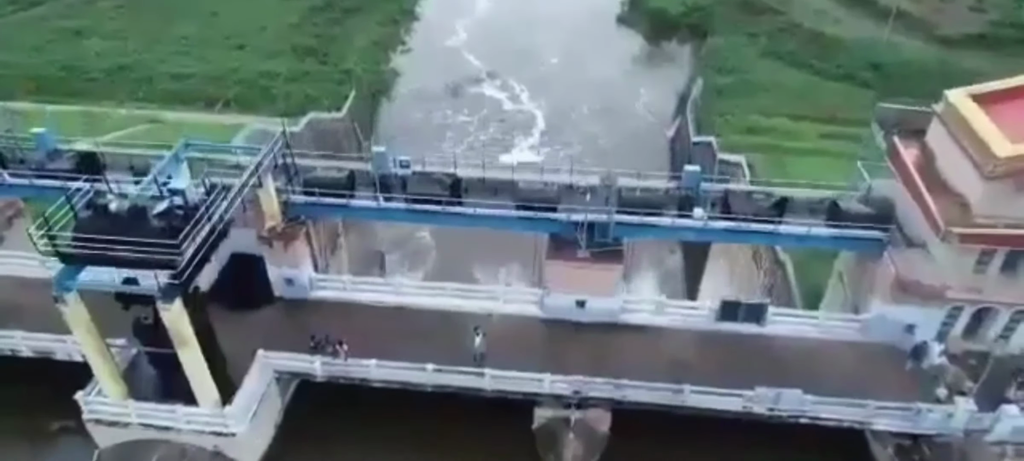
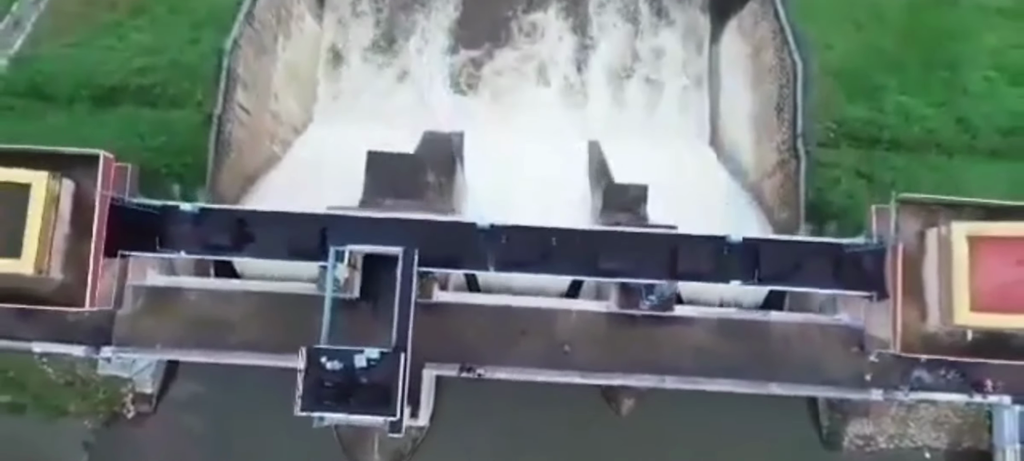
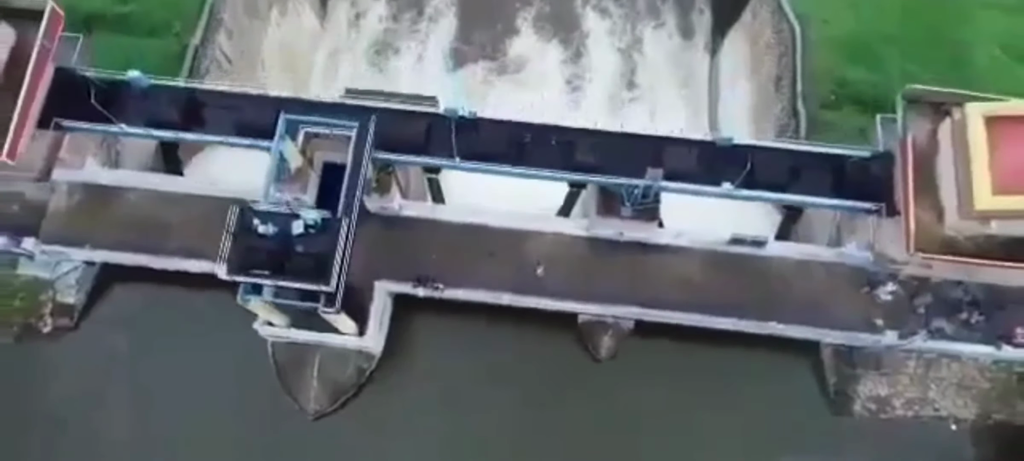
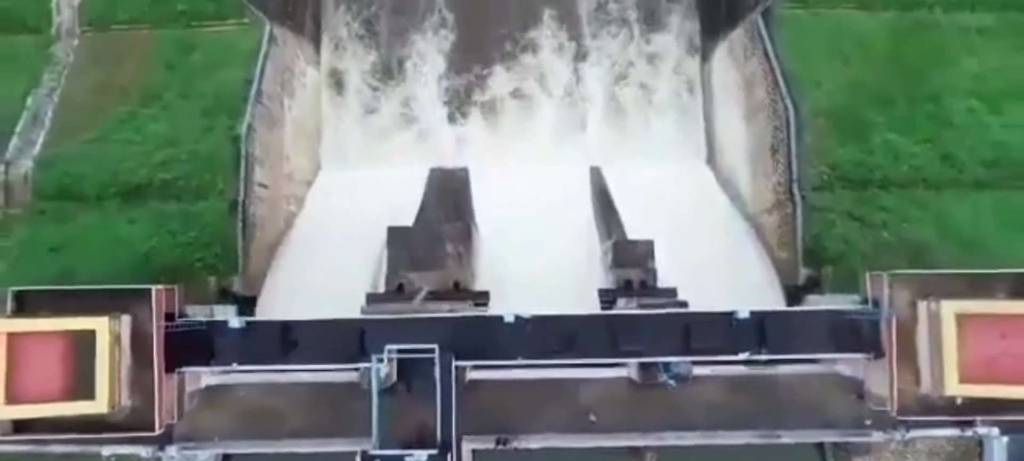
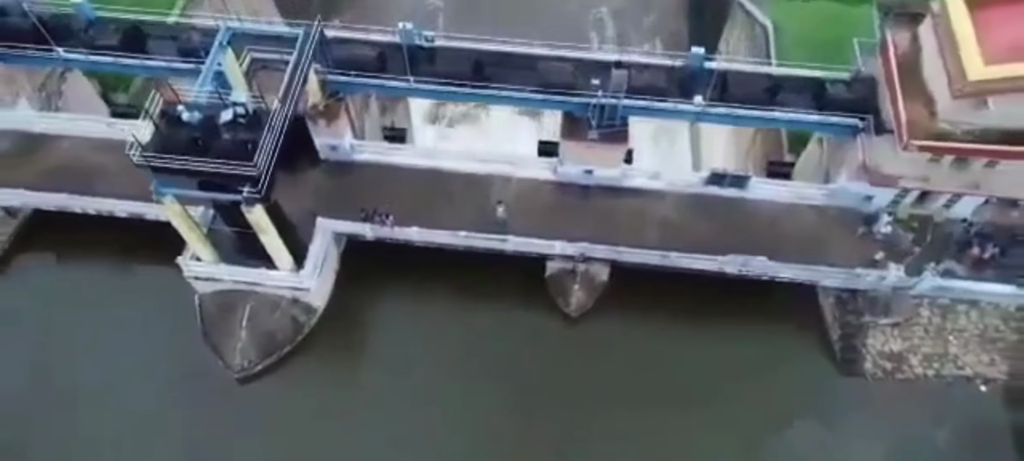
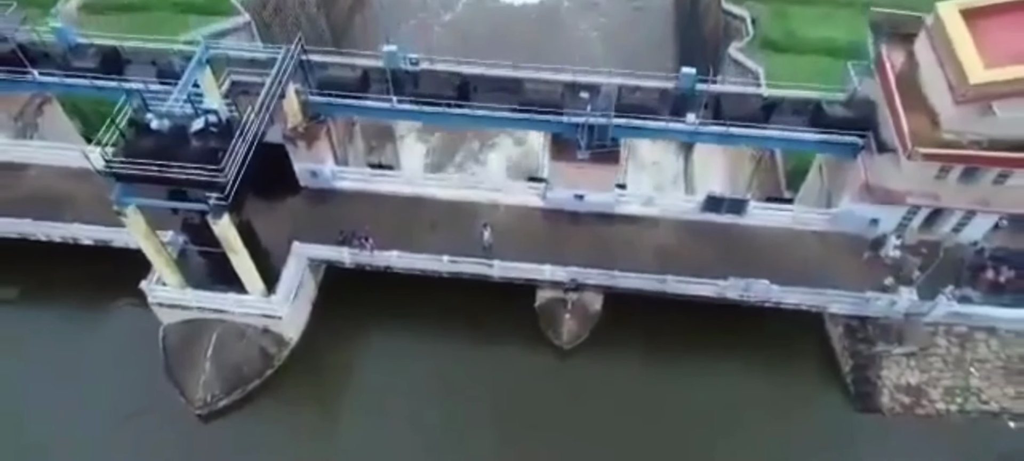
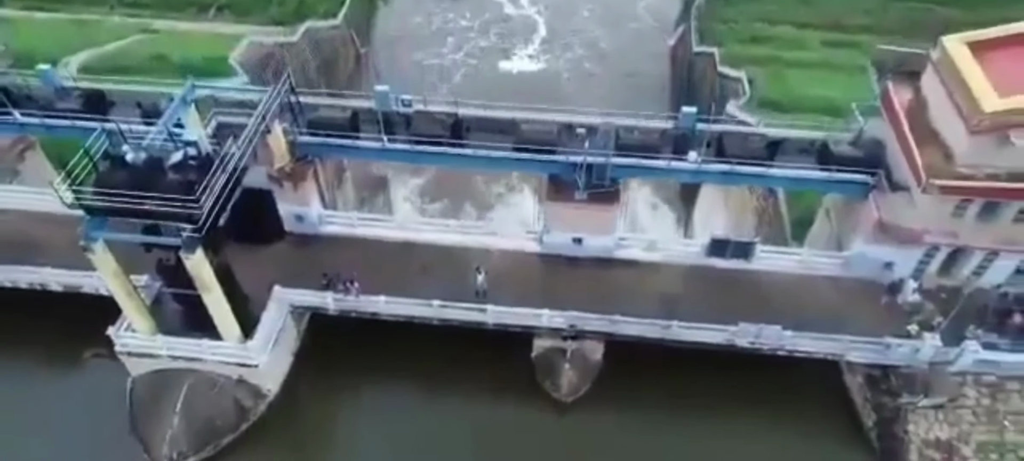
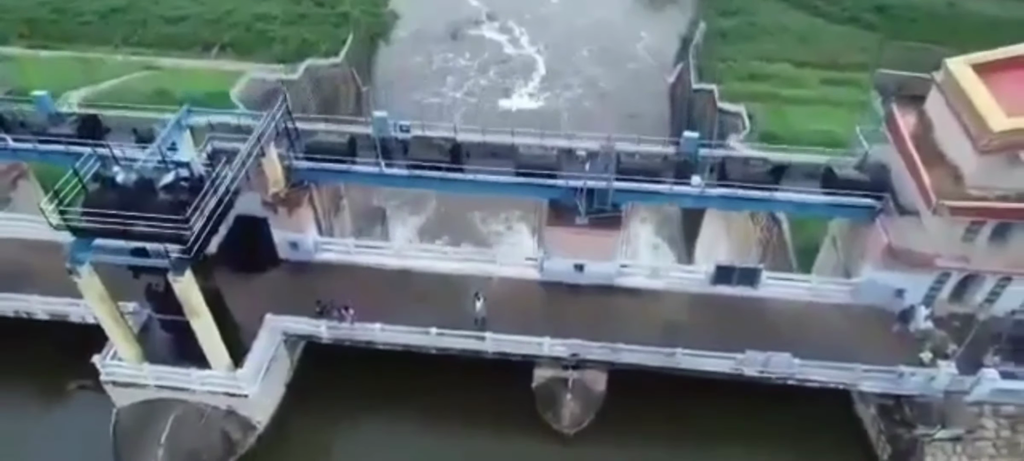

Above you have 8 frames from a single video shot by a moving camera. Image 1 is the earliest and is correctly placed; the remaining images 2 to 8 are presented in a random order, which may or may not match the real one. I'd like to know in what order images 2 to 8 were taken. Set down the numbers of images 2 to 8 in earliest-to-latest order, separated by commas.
8, 7, 6, 5, 3, 2, 4
